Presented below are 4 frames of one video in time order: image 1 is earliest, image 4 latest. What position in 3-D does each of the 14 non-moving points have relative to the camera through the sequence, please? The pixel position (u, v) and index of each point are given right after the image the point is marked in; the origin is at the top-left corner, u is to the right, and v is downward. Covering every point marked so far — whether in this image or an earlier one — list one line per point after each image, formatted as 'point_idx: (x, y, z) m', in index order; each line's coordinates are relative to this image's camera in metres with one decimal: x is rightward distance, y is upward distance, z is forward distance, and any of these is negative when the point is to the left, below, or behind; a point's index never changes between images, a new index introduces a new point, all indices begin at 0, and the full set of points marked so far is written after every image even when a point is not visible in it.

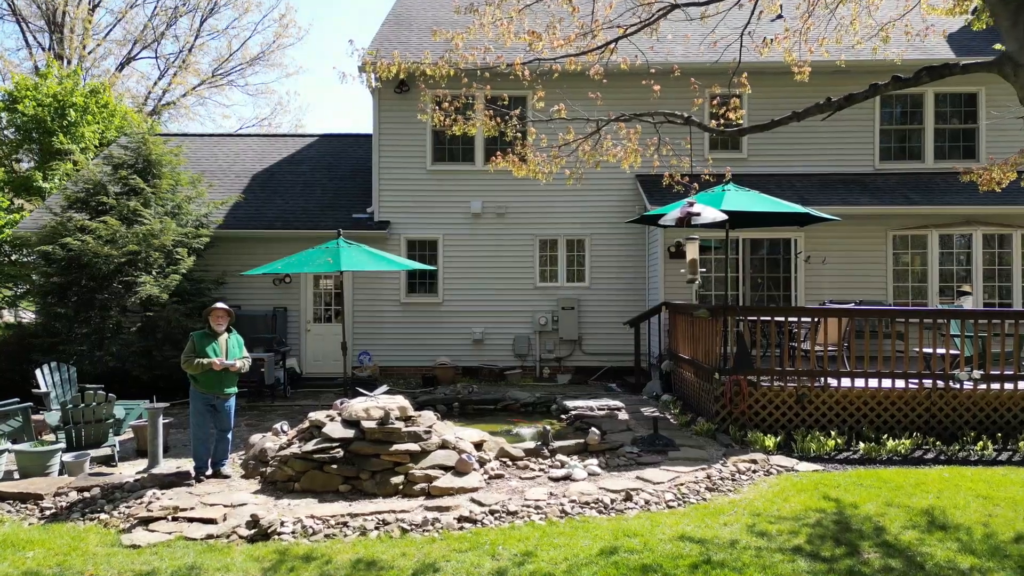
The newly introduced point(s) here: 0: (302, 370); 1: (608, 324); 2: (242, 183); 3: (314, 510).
0: (-3.7, -1.5, +12.0) m
1: (+1.7, -0.6, +12.0) m
2: (-5.2, +2.0, +13.2) m
3: (-1.6, -1.8, +5.4) m
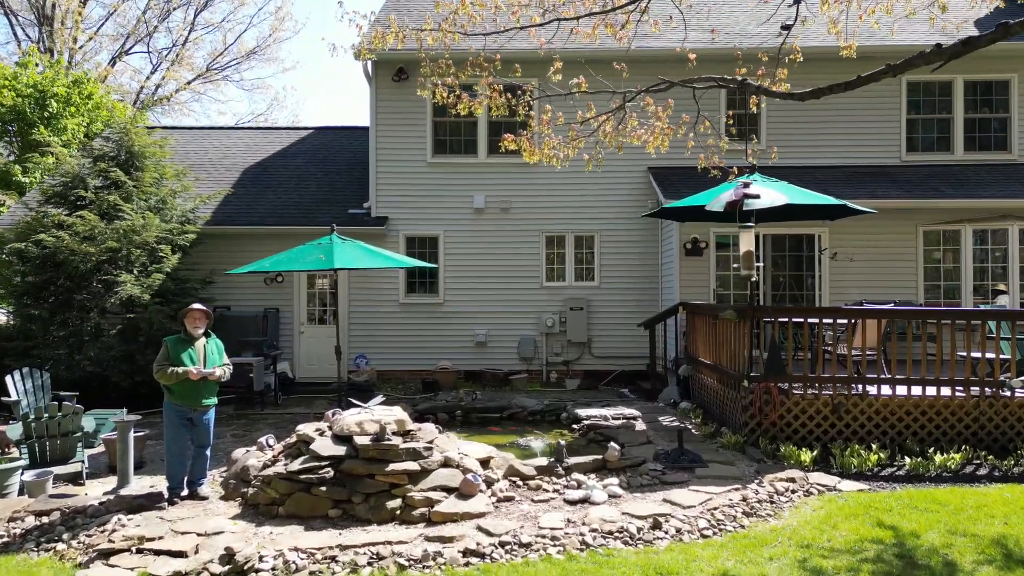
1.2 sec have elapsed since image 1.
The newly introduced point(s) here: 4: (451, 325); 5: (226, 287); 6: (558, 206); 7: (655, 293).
0: (-3.6, -1.5, +11.3) m
1: (+1.8, -0.6, +11.4) m
2: (-5.2, +2.0, +12.5) m
3: (-1.5, -1.8, +4.7) m
4: (-1.0, -0.6, +11.5) m
5: (-4.8, 0.0, +11.3) m
6: (+0.8, +1.4, +11.5) m
7: (+2.4, -0.1, +11.4) m
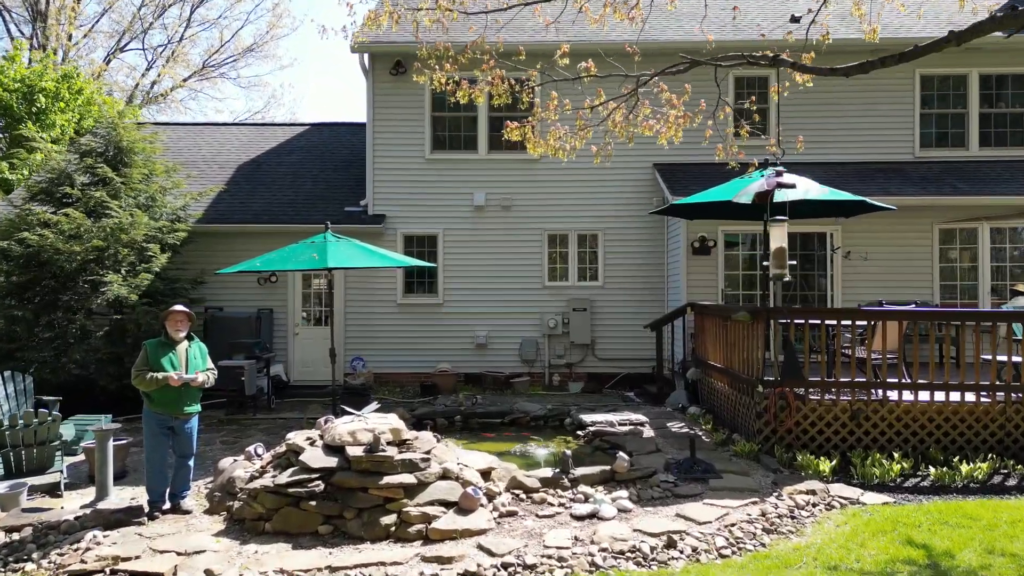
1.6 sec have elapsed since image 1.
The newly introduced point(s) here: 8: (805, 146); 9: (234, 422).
0: (-3.6, -1.5, +11.0) m
1: (+1.8, -0.6, +11.0) m
2: (-5.1, +2.0, +12.2) m
3: (-1.5, -1.8, +4.4) m
4: (-1.0, -0.6, +11.1) m
5: (-4.7, 0.0, +11.0) m
6: (+0.8, +1.4, +11.1) m
7: (+2.4, -0.1, +11.0) m
8: (+4.8, +2.3, +11.1) m
9: (-3.6, -1.7, +8.8) m
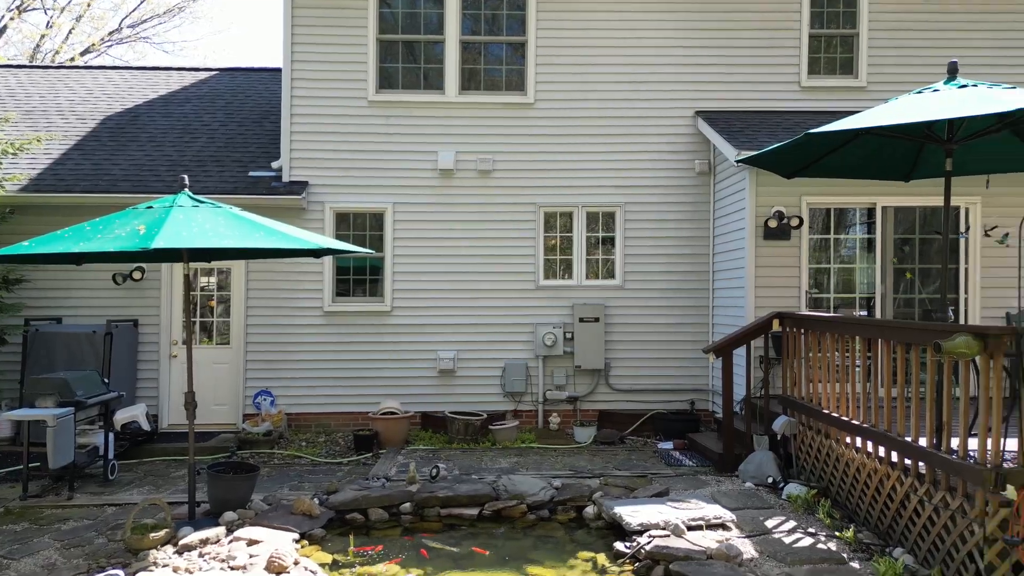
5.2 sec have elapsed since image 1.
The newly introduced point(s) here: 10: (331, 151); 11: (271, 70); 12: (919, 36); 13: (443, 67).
0: (-3.8, -1.5, +7.4) m
1: (+1.6, -0.6, +7.7) m
2: (-5.4, +2.0, +8.5) m
3: (-1.4, -1.8, +0.9) m
4: (-1.2, -0.6, +7.6) m
5: (-5.0, 0.0, +7.4) m
6: (+0.6, +1.4, +7.7) m
7: (+2.2, -0.1, +7.7) m
8: (+4.5, +2.3, +7.9) m
9: (-3.7, -1.7, +5.2) m
10: (-2.1, +1.5, +7.7) m
11: (-3.7, +3.4, +10.5) m
12: (+4.6, +2.9, +7.9) m
13: (-0.8, +2.5, +7.8) m
